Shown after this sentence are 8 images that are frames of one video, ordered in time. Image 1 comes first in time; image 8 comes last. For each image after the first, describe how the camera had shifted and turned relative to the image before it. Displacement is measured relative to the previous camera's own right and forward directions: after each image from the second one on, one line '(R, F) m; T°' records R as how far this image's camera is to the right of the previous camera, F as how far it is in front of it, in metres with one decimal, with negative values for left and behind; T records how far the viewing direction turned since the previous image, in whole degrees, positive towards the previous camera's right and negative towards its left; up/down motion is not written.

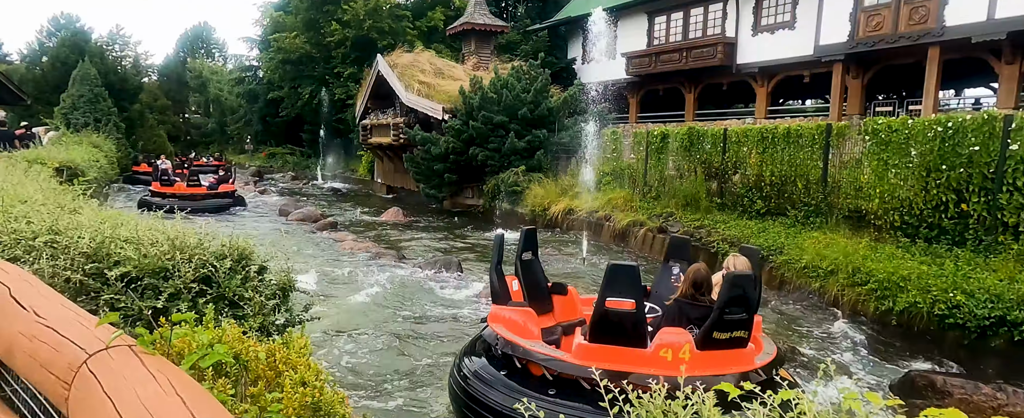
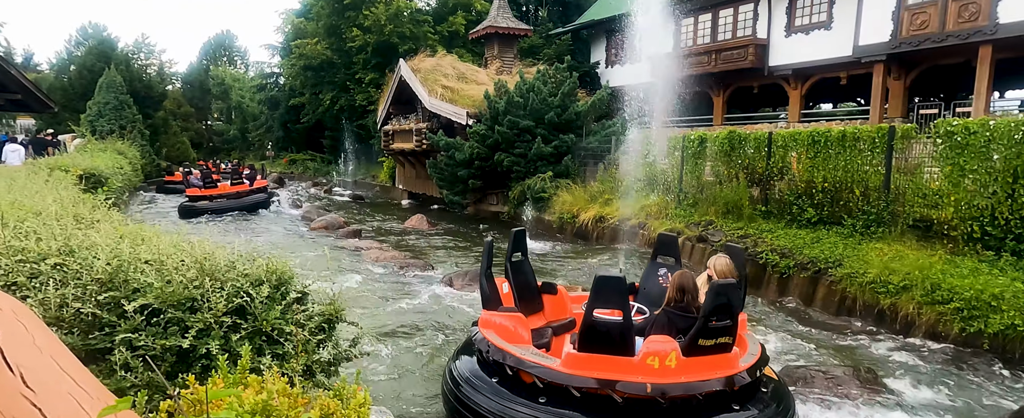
(-0.2, +0.4) m; -2°
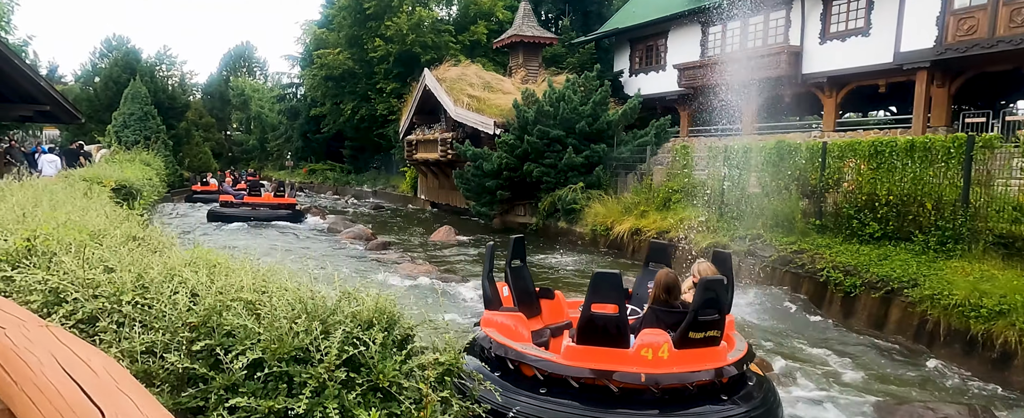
(-0.4, +0.3) m; -1°
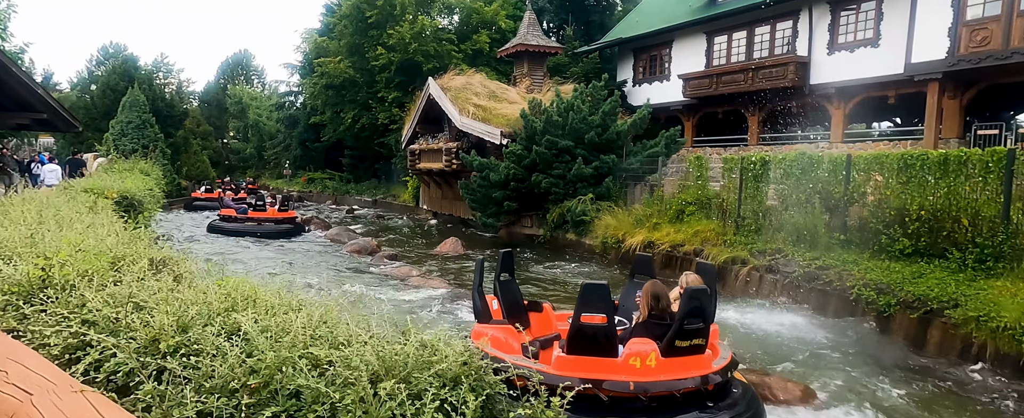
(-0.3, +0.3) m; 0°
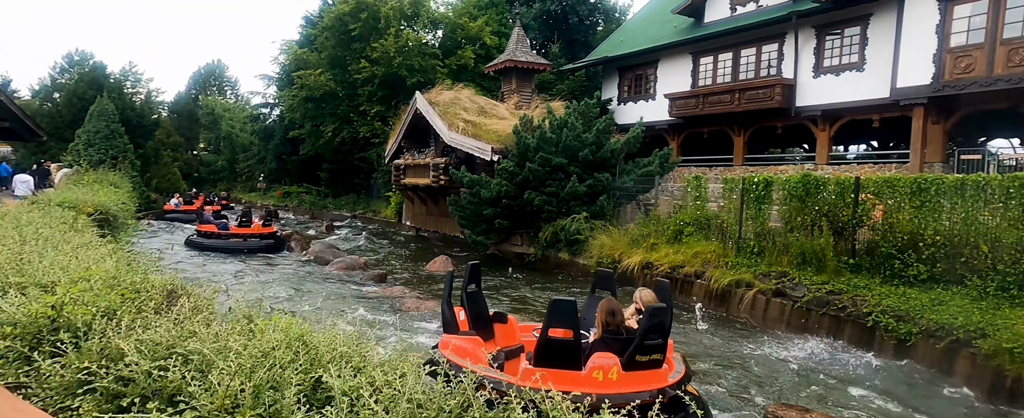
(-0.4, +0.3) m; +2°
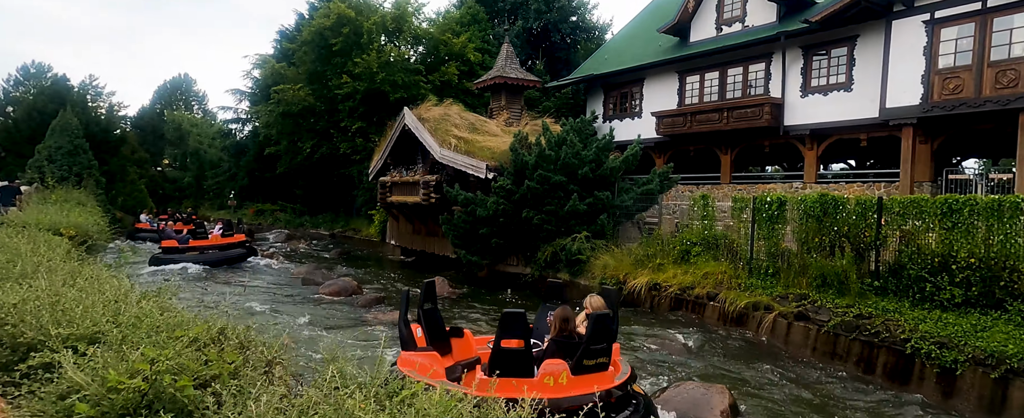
(-0.7, +0.4) m; +3°
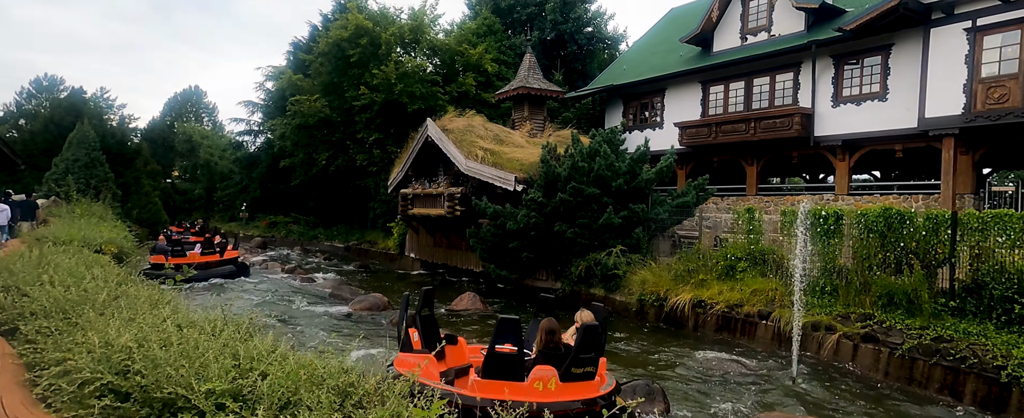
(-0.6, +0.4) m; 0°
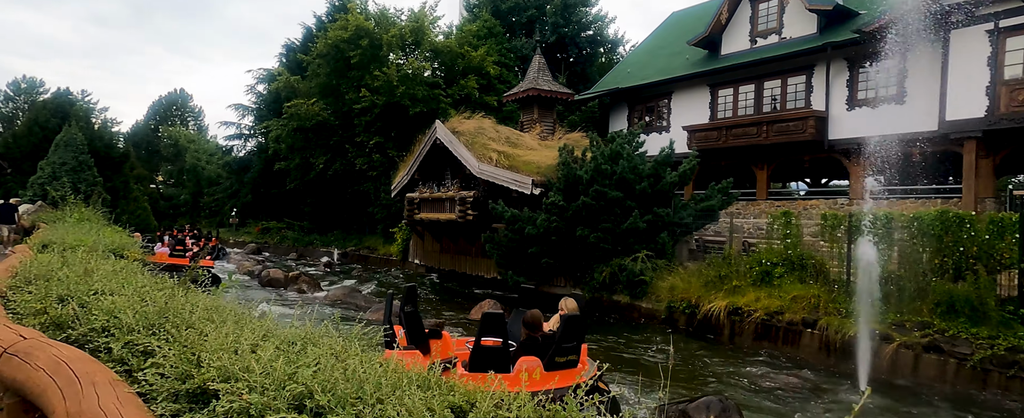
(-0.7, +0.5) m; +1°
